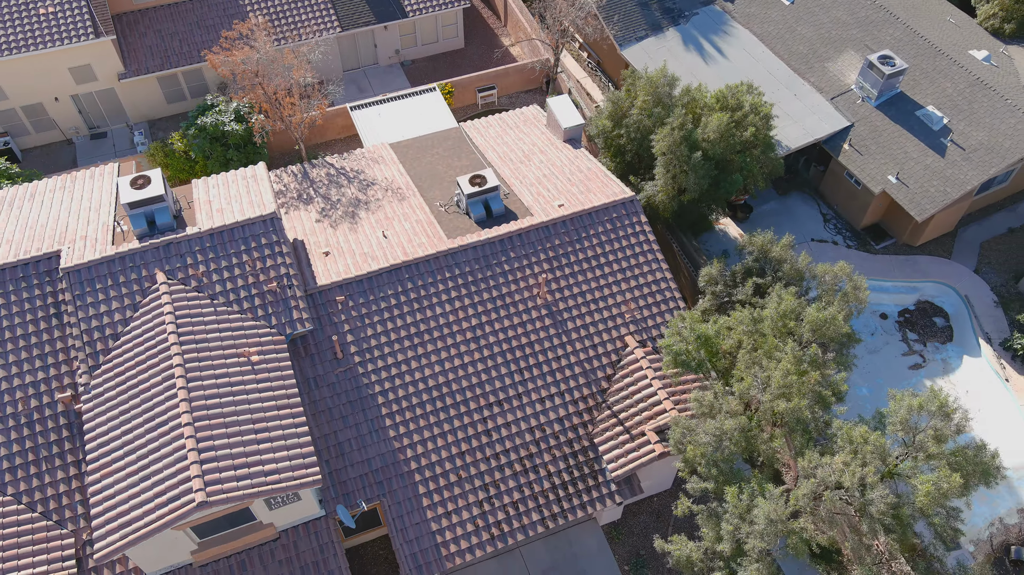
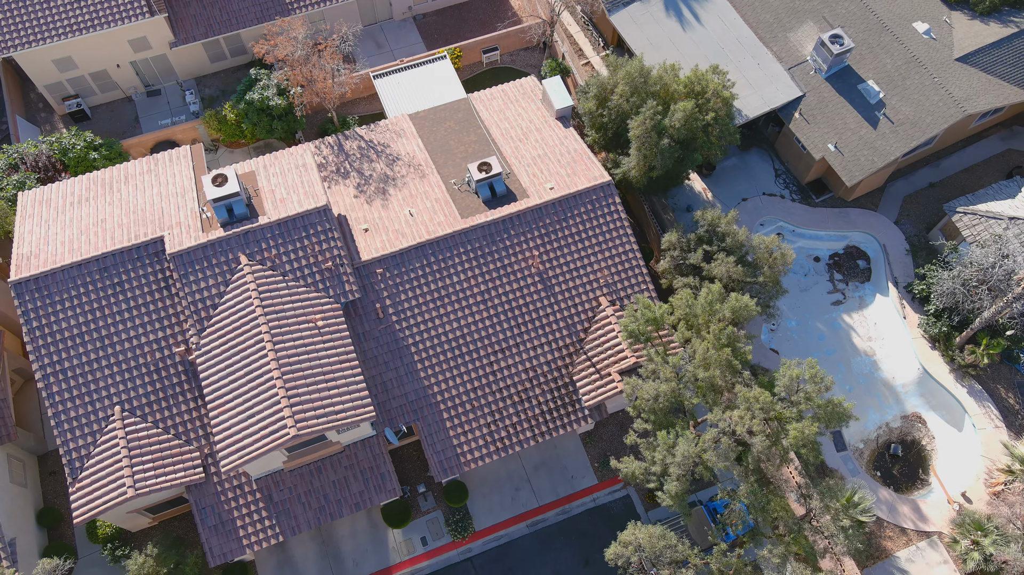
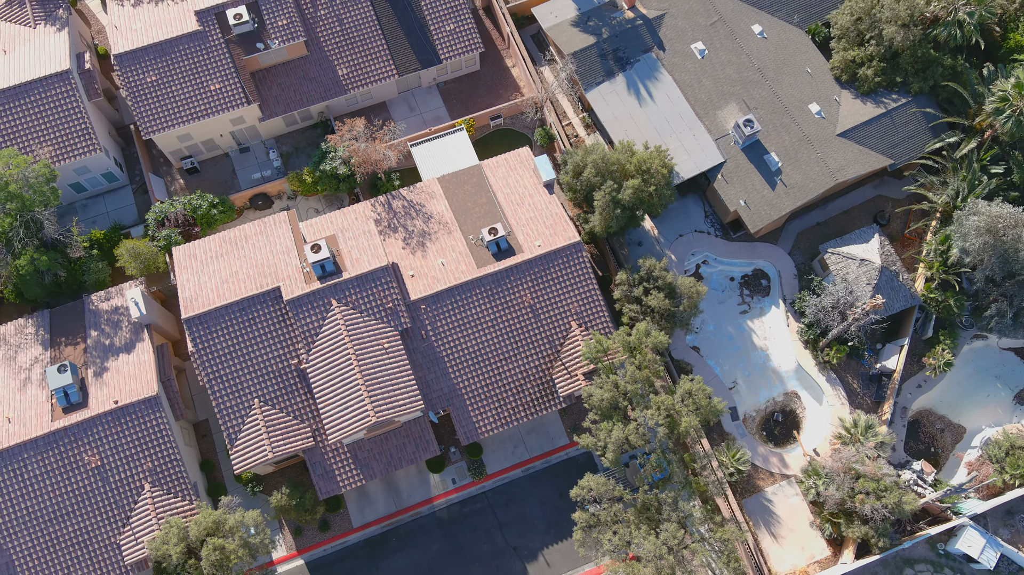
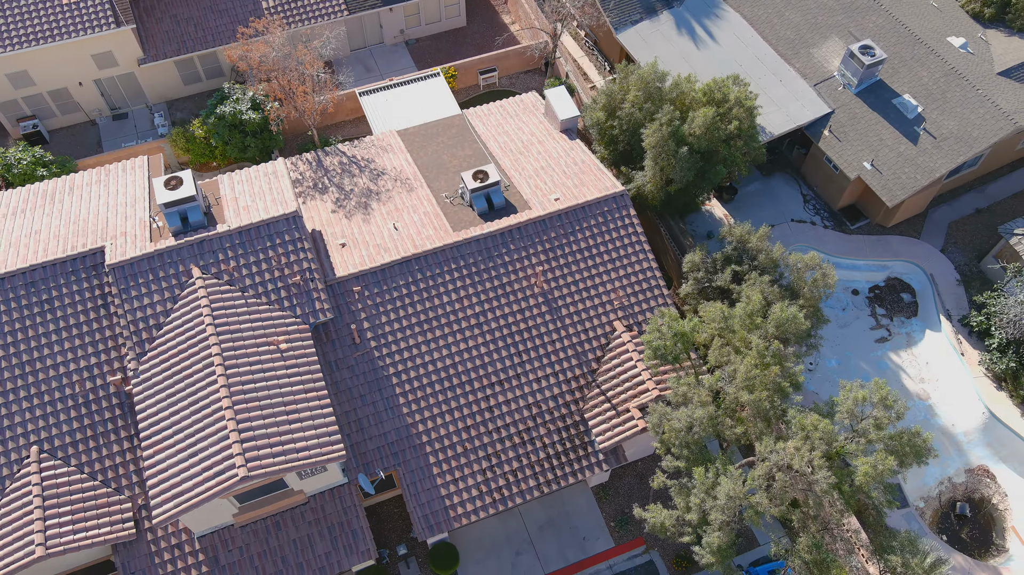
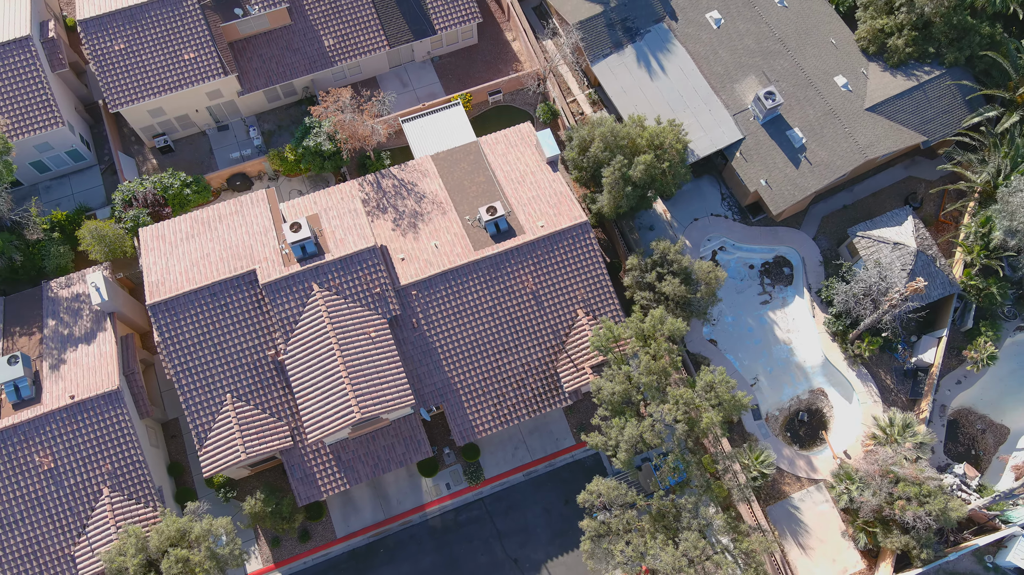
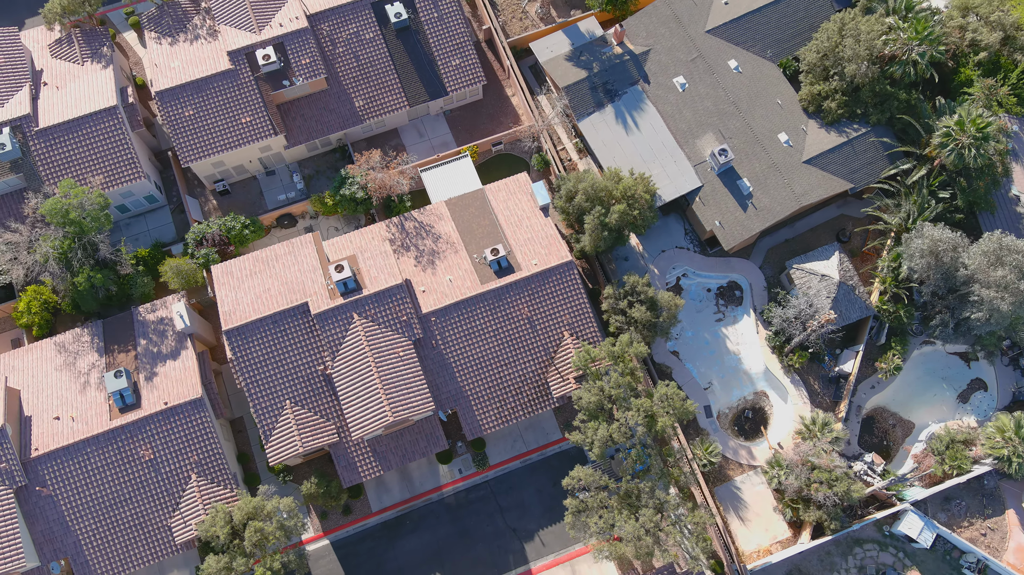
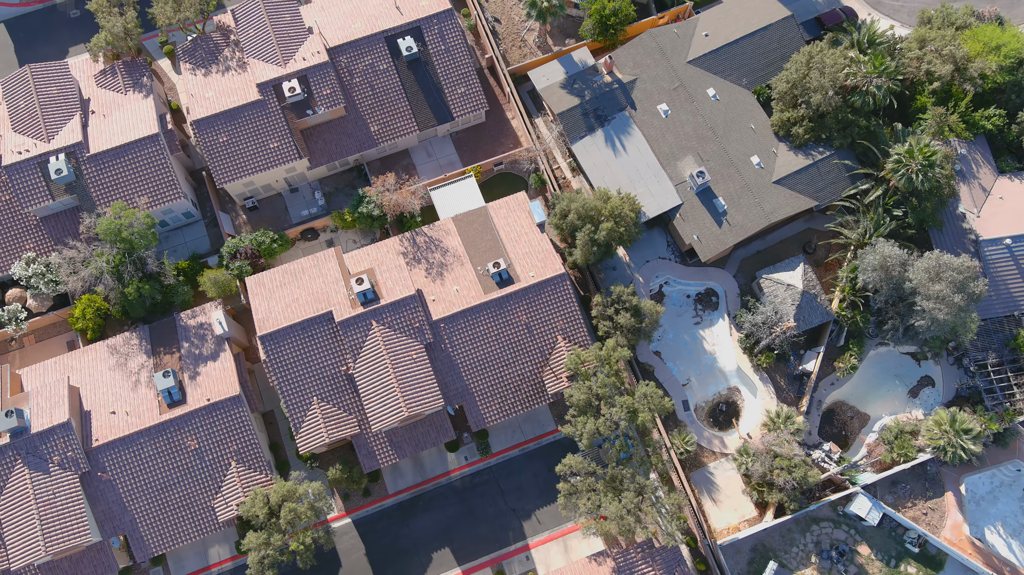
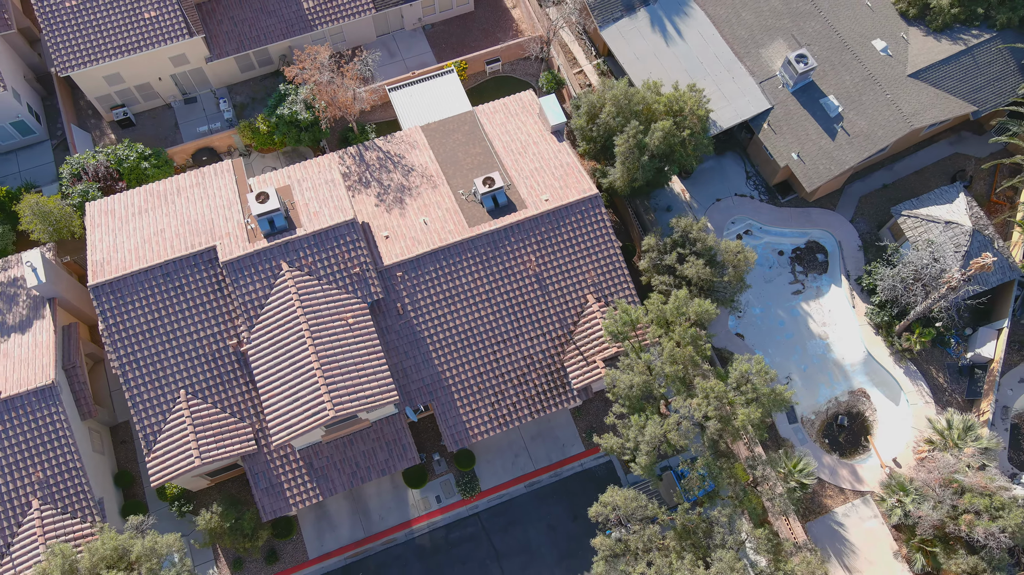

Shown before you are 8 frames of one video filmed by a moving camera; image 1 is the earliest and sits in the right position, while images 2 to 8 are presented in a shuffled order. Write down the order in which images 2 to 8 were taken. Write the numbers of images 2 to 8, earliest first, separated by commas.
4, 2, 8, 5, 3, 6, 7
